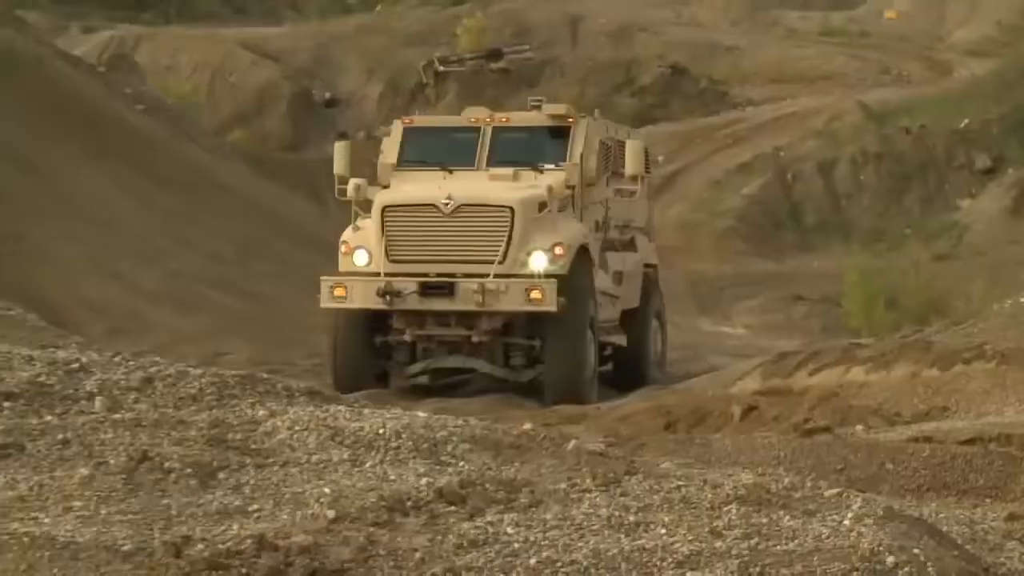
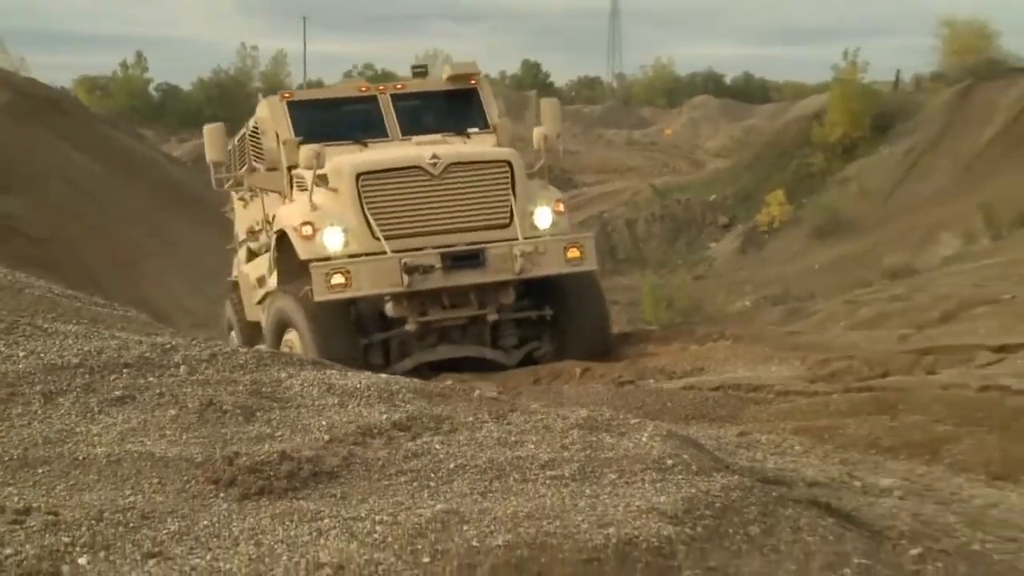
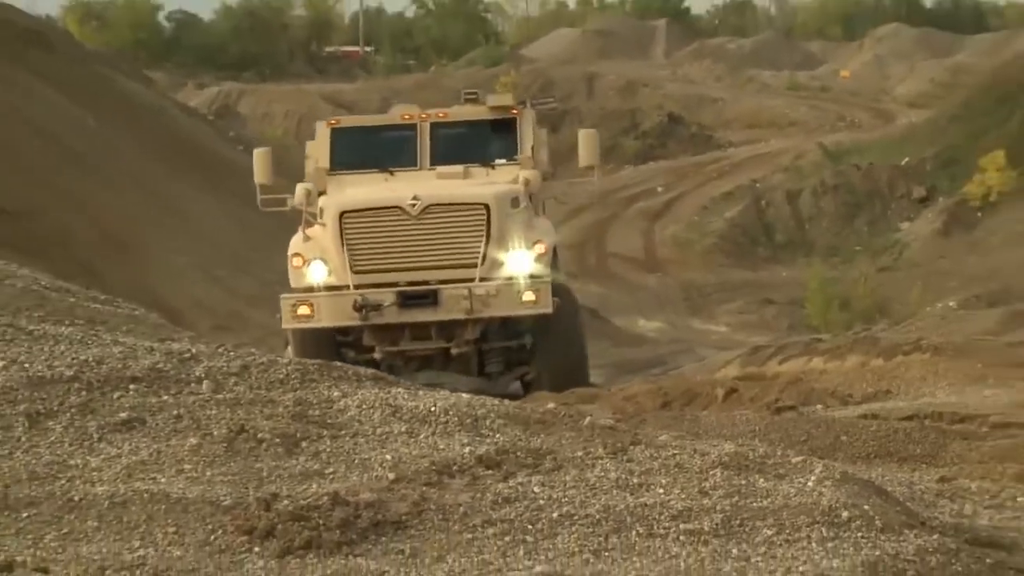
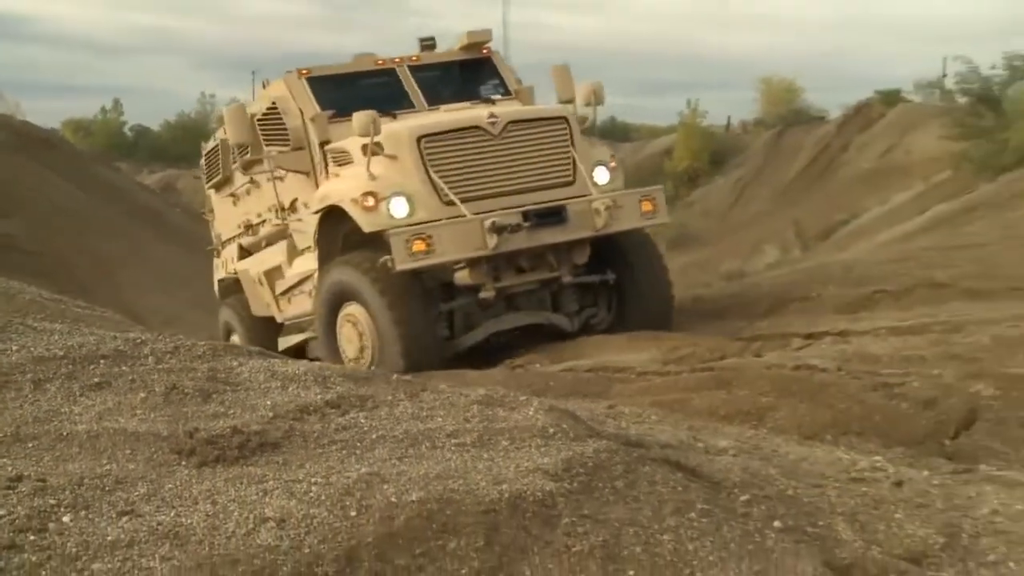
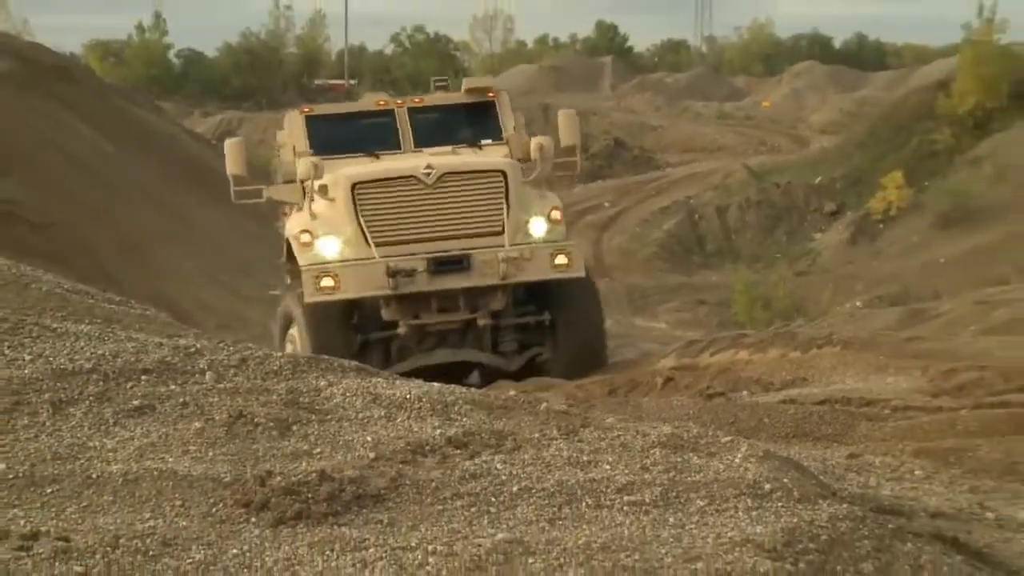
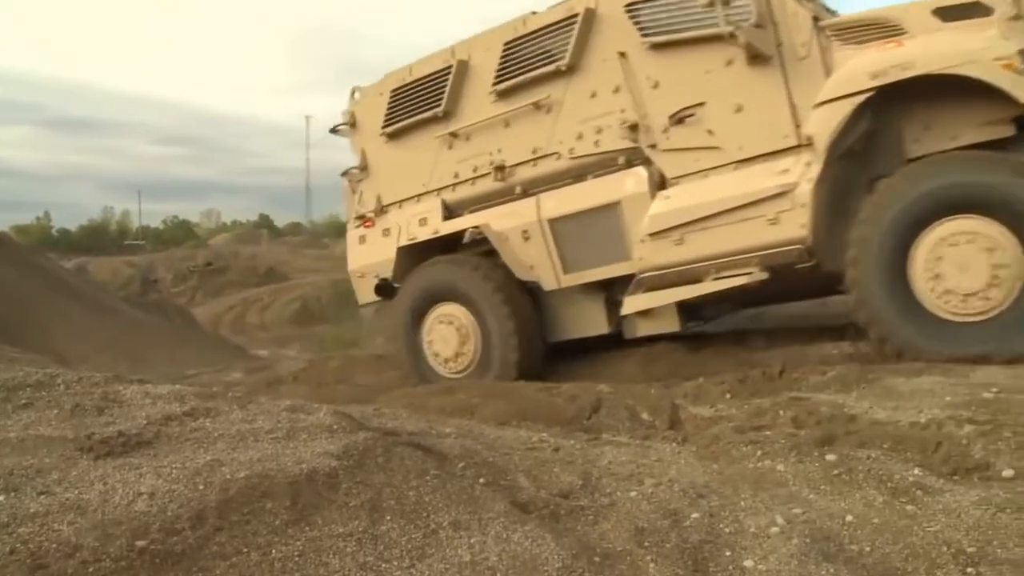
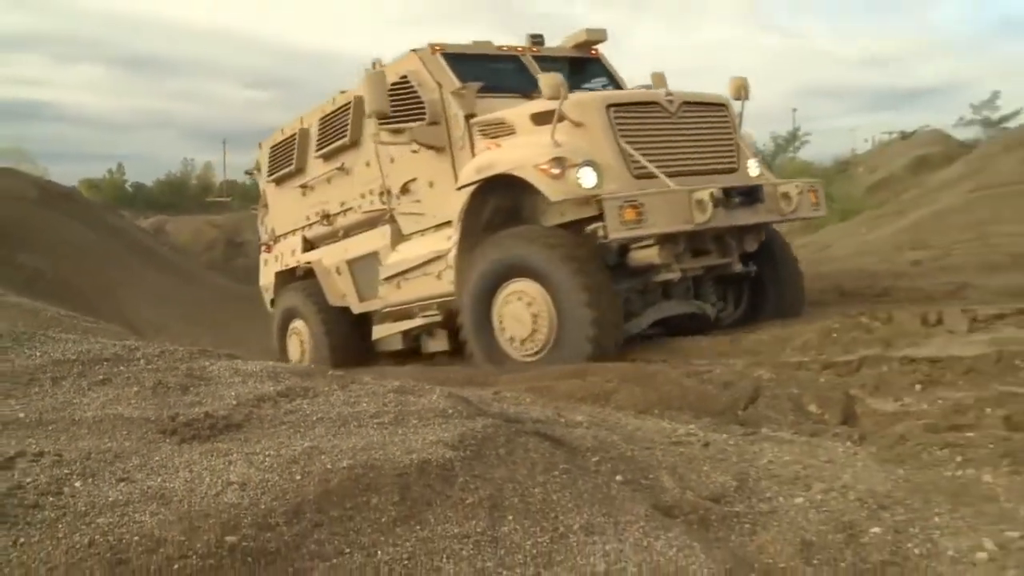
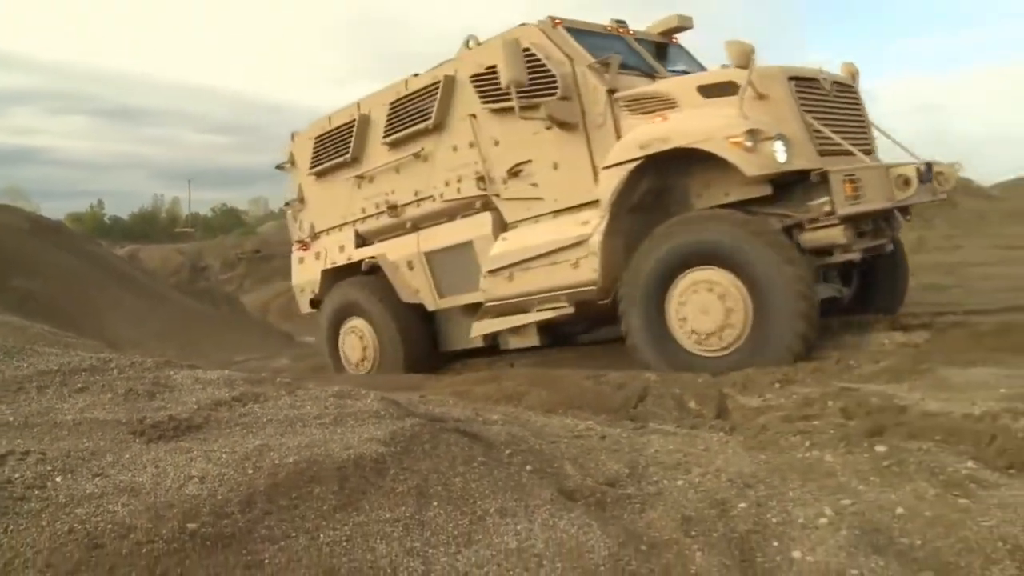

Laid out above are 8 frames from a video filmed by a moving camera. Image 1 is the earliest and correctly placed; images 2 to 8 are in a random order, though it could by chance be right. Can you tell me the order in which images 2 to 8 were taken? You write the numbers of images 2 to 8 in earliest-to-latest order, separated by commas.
3, 5, 2, 4, 7, 8, 6
